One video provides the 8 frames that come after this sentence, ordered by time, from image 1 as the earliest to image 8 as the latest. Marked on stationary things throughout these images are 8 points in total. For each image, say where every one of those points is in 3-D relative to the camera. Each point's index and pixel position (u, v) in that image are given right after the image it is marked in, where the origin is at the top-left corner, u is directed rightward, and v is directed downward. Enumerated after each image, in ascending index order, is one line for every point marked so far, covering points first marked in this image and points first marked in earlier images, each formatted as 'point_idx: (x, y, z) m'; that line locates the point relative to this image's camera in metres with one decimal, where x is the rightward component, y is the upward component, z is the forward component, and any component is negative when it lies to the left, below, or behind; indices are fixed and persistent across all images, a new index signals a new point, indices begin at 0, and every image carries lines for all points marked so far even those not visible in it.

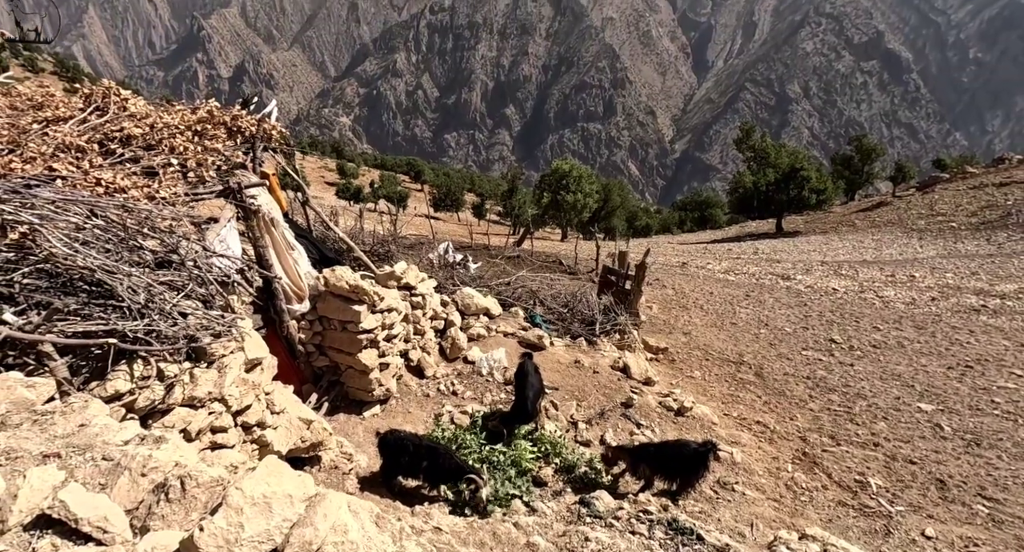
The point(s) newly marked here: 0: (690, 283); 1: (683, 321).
0: (+4.3, -0.1, +16.4) m
1: (+3.2, -0.8, +12.7) m
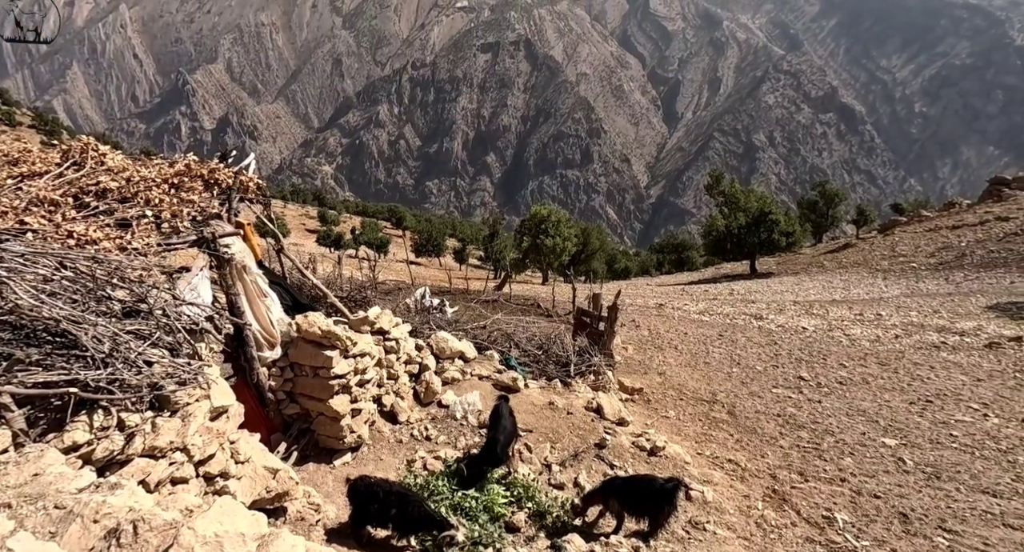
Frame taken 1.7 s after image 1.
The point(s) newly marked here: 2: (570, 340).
0: (+3.8, -1.2, +16.6) m
1: (+2.8, -1.6, +12.8) m
2: (+1.0, -1.1, +11.2) m
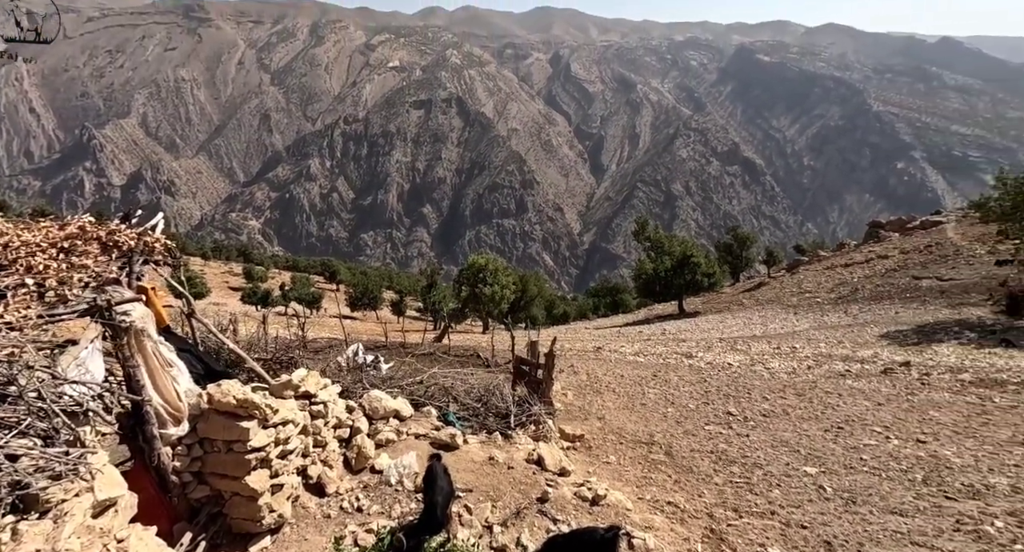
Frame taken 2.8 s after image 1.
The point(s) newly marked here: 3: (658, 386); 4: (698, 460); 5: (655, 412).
0: (+2.2, -2.3, +16.6) m
1: (+1.6, -2.5, +12.7) m
2: (-0.1, -1.9, +11.0) m
3: (+3.2, -2.4, +14.5) m
4: (+2.7, -2.8, +9.8) m
5: (+2.7, -2.6, +12.6) m
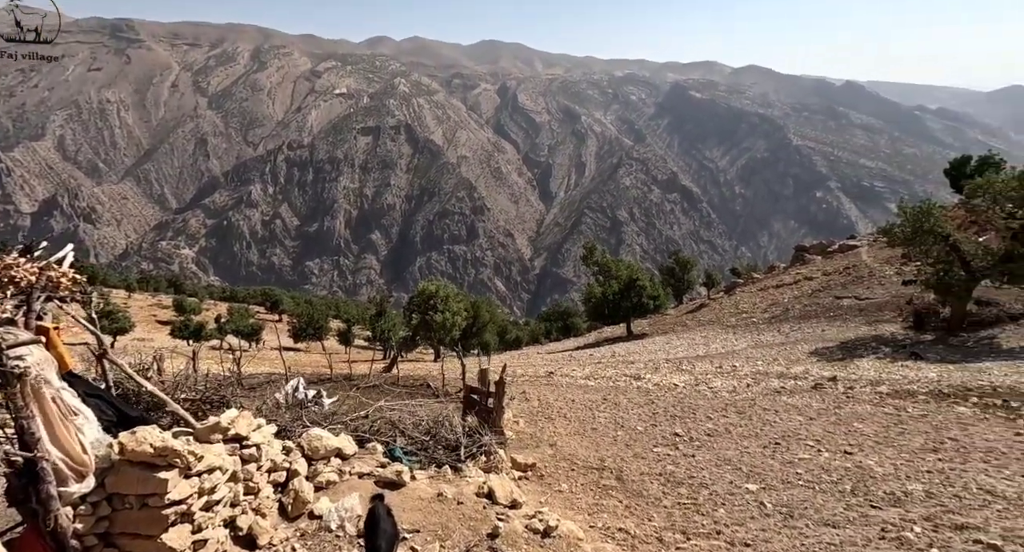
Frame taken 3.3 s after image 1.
0: (+1.1, -2.9, +17.0) m
1: (+0.7, -3.0, +13.1) m
2: (-0.9, -2.4, +11.3) m
3: (+2.2, -2.9, +15.0) m
4: (+2.1, -3.1, +10.3) m
5: (+1.8, -3.0, +13.0) m
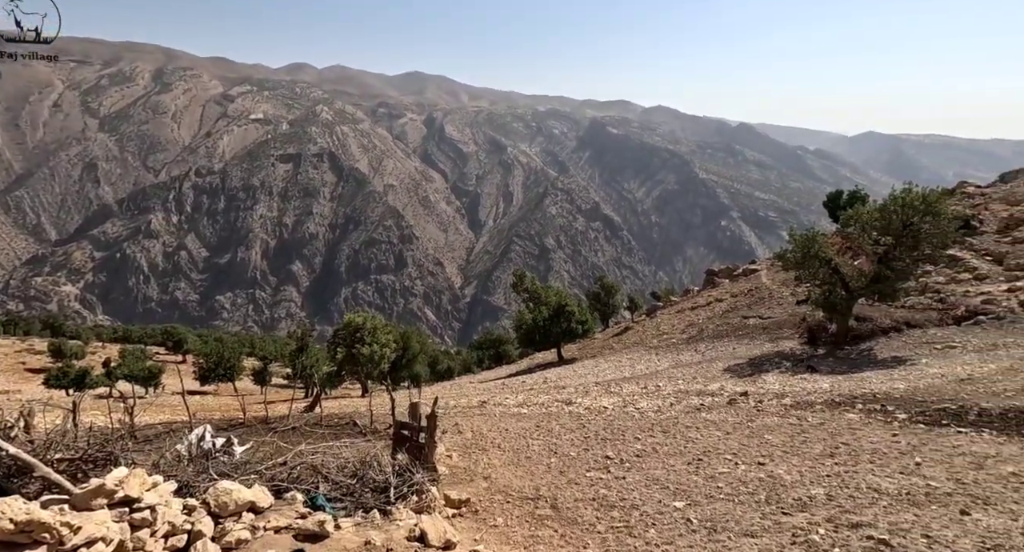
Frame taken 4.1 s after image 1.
0: (-0.6, -3.6, +16.7) m
1: (-0.6, -3.6, +12.8) m
2: (-2.0, -2.9, +10.8) m
3: (+0.7, -3.5, +14.8) m
4: (+1.1, -3.5, +10.1) m
5: (+0.6, -3.5, +12.8) m
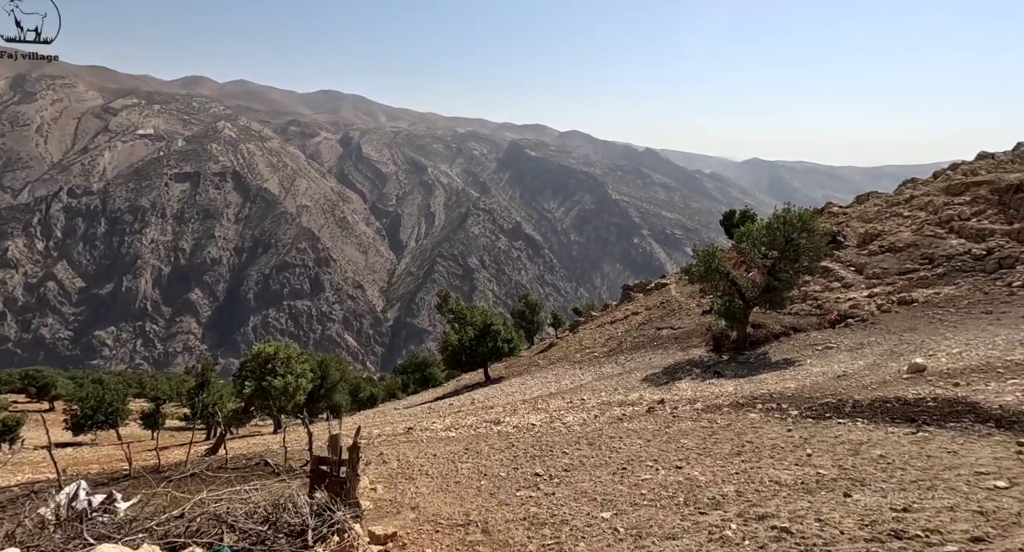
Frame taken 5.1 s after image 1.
0: (-2.3, -4.1, +15.9) m
1: (-1.9, -3.9, +12.0) m
2: (-3.1, -3.3, +9.9) m
3: (-0.8, -3.9, +14.2) m
4: (+0.1, -3.8, +9.5) m
5: (-0.7, -3.9, +12.1) m
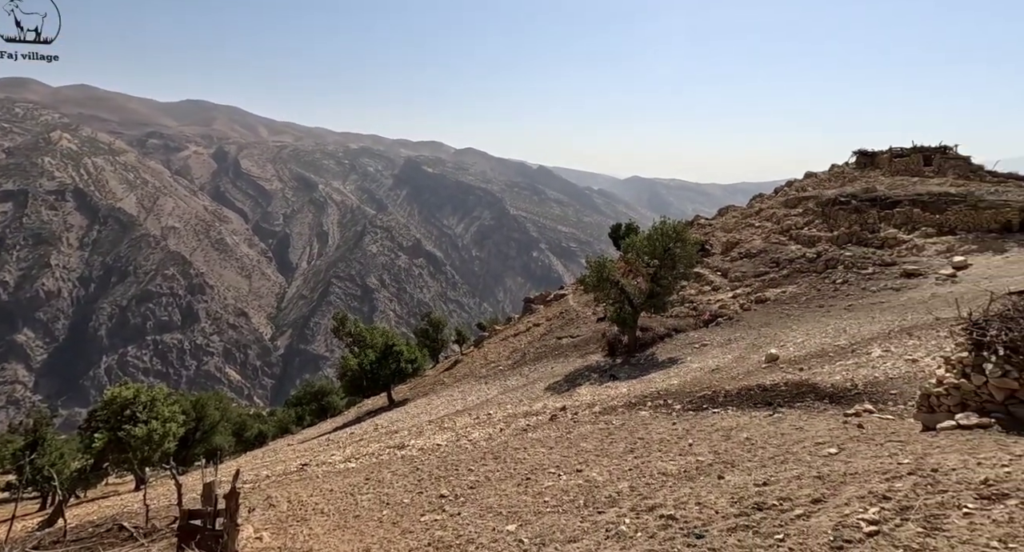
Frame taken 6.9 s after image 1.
0: (-4.4, -4.6, +14.4) m
1: (-3.4, -4.4, +10.6) m
2: (-4.3, -3.7, +8.4) m
3: (-2.7, -4.3, +12.9) m
4: (-1.1, -4.1, +8.5) m
5: (-2.3, -4.3, +10.9) m
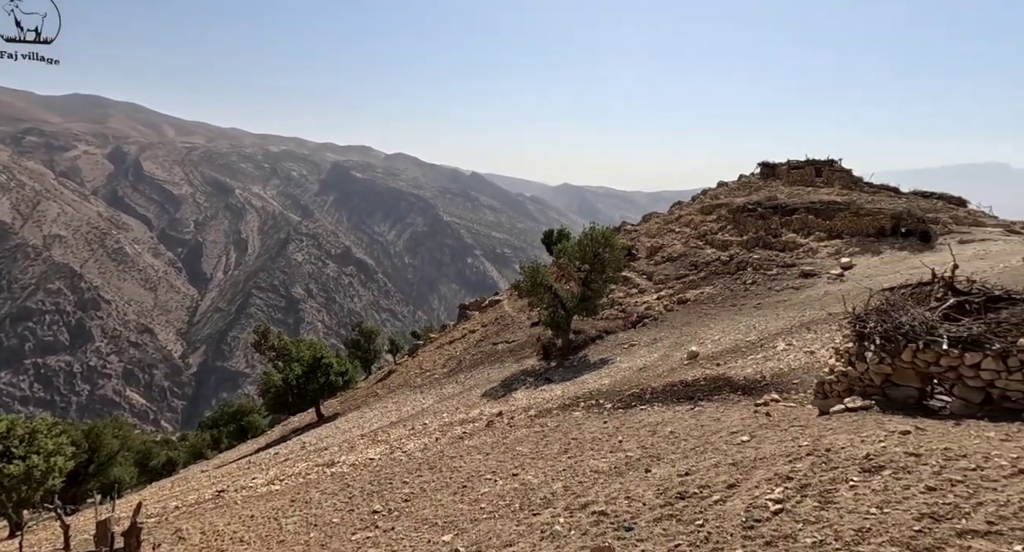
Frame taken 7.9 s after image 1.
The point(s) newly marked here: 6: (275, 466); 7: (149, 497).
0: (-5.7, -4.9, +13.1) m
1: (-4.4, -4.5, +9.4) m
2: (-5.1, -3.8, +7.1) m
3: (-3.9, -4.5, +11.8) m
4: (-1.9, -4.2, +7.5) m
5: (-3.3, -4.4, +9.8) m
6: (-6.8, -5.5, +18.7) m
7: (-9.8, -6.1, +19.3) m
